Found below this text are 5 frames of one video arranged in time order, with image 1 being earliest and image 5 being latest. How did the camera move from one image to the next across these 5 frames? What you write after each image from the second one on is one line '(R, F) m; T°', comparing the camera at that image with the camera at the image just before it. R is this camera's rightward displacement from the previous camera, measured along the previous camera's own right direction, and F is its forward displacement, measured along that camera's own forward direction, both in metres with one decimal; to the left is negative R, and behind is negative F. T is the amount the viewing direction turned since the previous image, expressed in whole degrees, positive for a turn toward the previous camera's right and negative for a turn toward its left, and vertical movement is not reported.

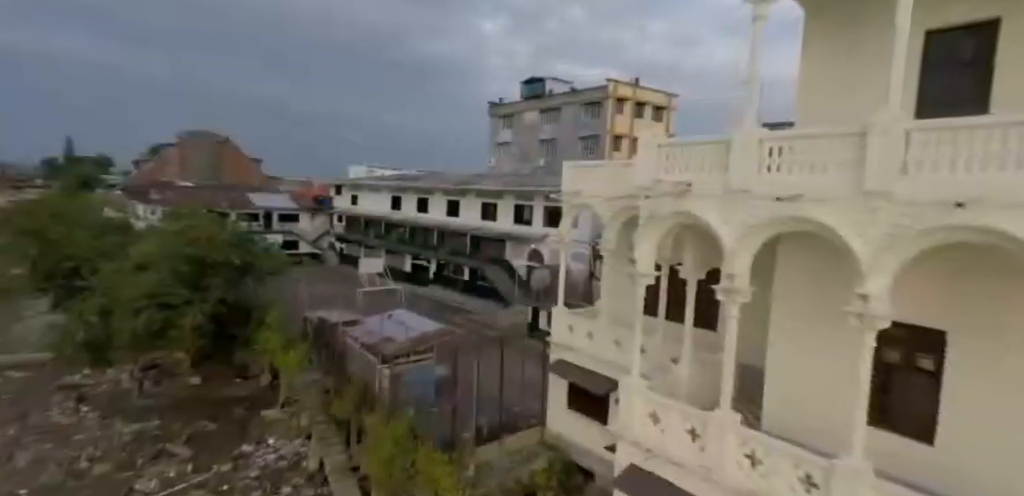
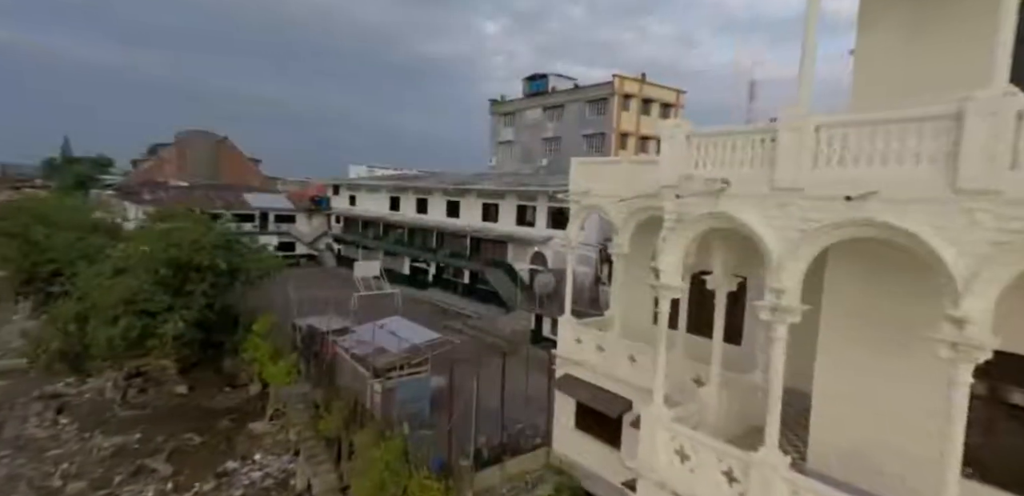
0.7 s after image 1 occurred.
(0.0, +1.1) m; 0°
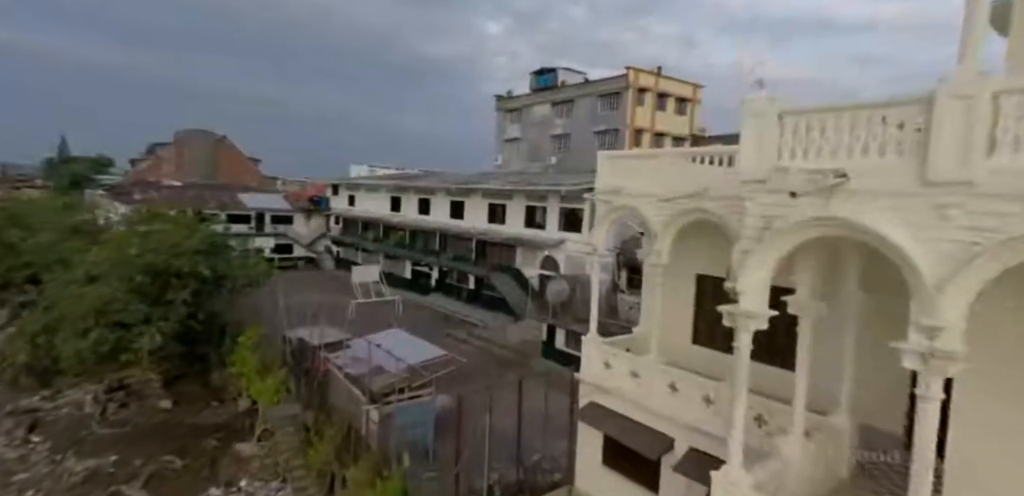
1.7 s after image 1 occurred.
(-0.3, +1.7) m; 0°
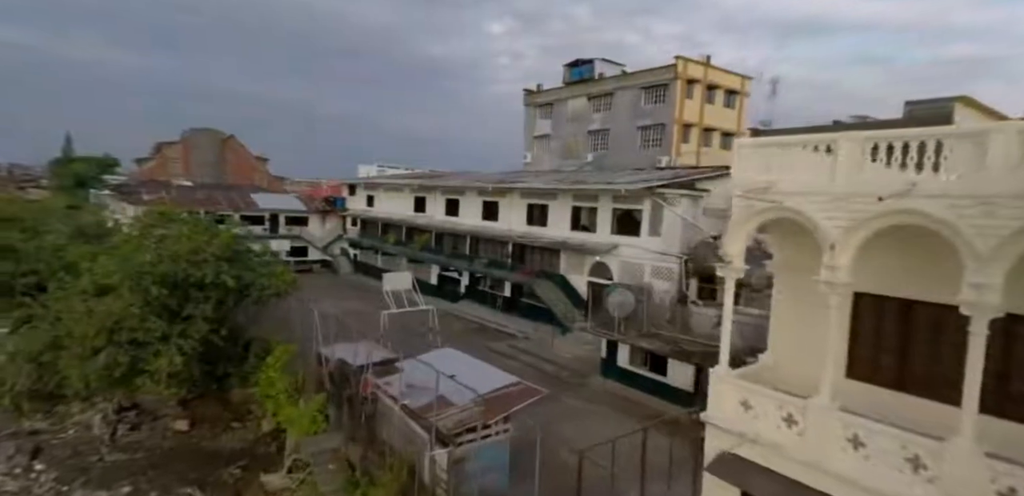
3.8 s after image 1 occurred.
(-1.8, +2.0) m; 0°
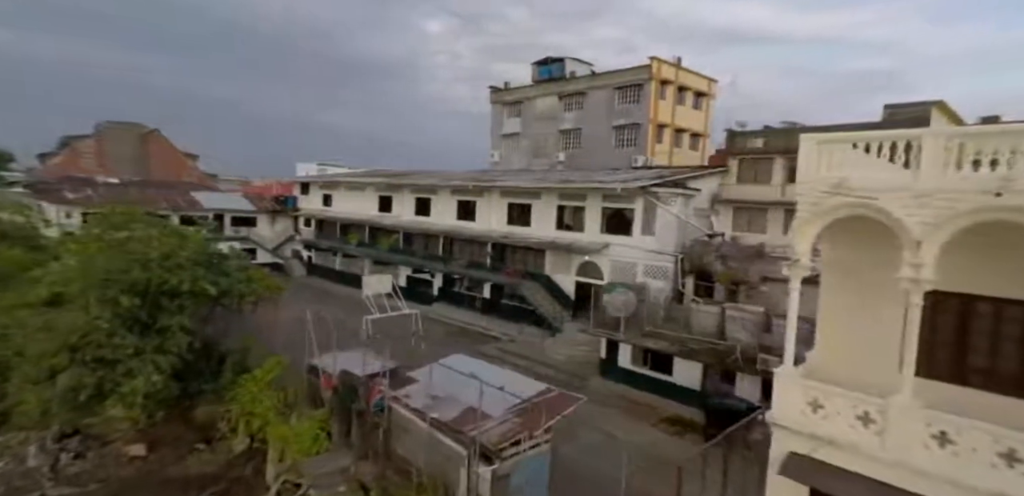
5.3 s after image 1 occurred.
(-2.0, +0.7) m; +7°
